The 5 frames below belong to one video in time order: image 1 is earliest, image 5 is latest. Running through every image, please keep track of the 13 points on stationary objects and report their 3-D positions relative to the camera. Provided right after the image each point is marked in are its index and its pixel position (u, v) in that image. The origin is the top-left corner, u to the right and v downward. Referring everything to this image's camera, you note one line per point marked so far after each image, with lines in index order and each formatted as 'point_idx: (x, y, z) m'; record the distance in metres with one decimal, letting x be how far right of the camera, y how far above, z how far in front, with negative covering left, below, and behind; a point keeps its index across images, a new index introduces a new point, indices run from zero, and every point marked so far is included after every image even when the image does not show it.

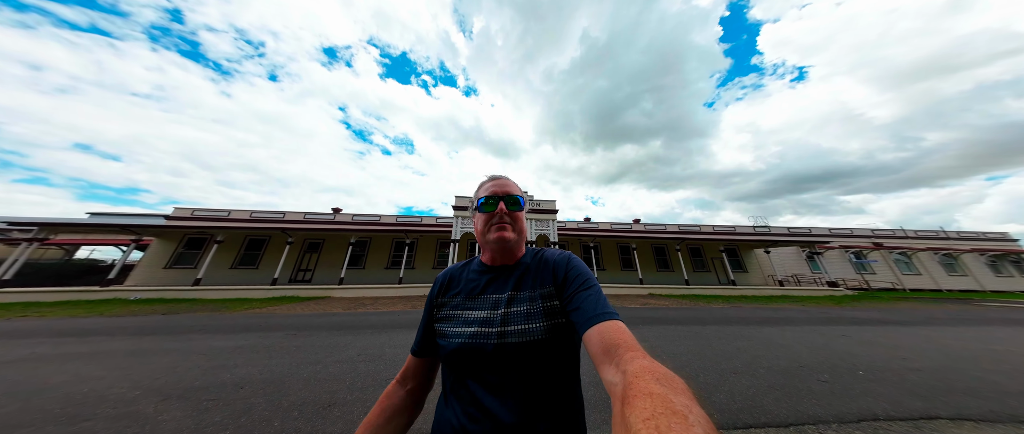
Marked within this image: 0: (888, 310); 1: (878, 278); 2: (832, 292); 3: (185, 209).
0: (+15.6, -3.8, +8.7) m
1: (+26.9, -4.4, +15.4) m
2: (+20.2, -4.7, +13.2) m
3: (-20.5, +0.5, +13.4) m
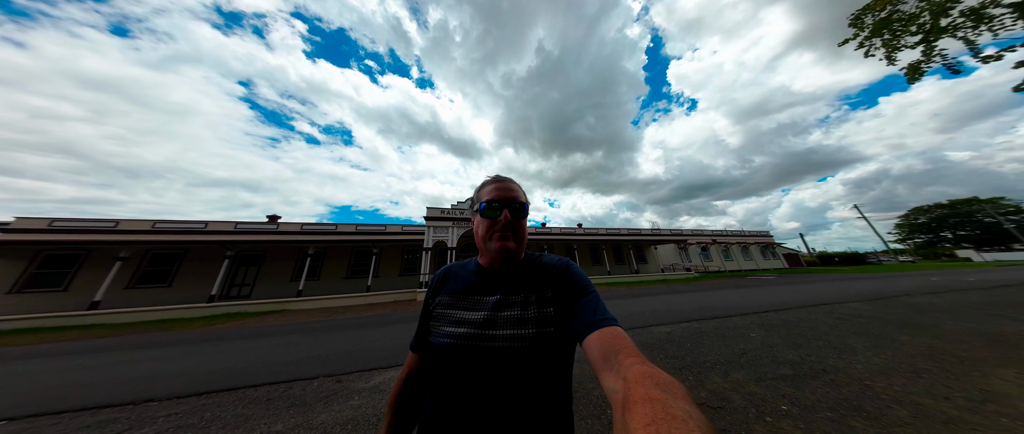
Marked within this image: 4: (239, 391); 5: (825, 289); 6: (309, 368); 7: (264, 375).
0: (+13.1, -4.5, +14.4) m
1: (+22.5, -5.2, +23.6) m
2: (+16.5, -5.4, +19.9) m
3: (-23.1, 0.0, +10.4) m
4: (-3.8, -2.5, +3.0) m
5: (+13.1, -3.0, +8.8) m
6: (-3.4, -2.6, +3.6) m
7: (-3.9, -2.5, +3.3) m
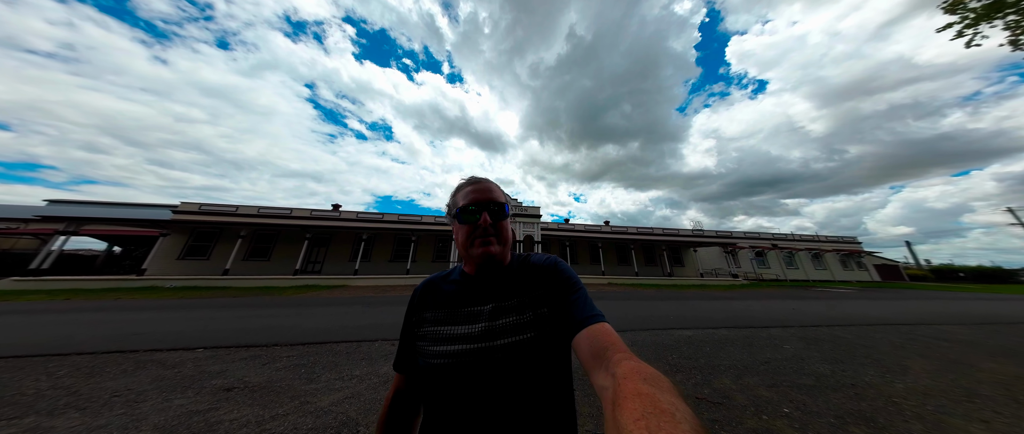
0: (+14.9, -4.5, +12.8) m
1: (+25.5, -5.2, +20.5) m
2: (+19.1, -5.4, +17.7) m
3: (-21.4, +0.8, +14.1) m
4: (-3.5, -2.3, +4.0) m
5: (+14.1, -3.2, +7.2) m
6: (-3.0, -2.5, +4.5) m
7: (-3.5, -2.4, +4.3) m
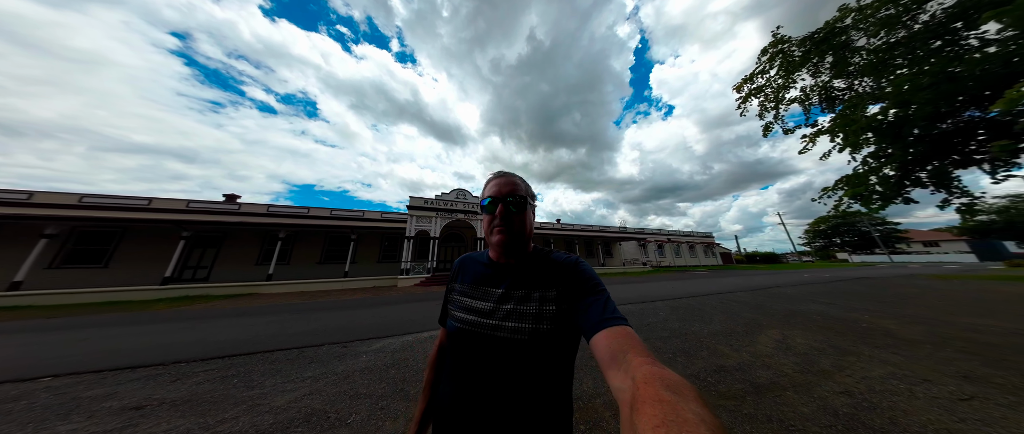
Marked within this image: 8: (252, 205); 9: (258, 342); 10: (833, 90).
0: (+11.2, -4.7, +16.8) m
1: (+19.4, -5.5, +27.0) m
2: (+13.9, -5.5, +22.6) m
3: (-24.1, +1.5, +8.7) m
4: (-4.2, -2.3, +3.5) m
5: (+11.9, -3.4, +11.2) m
6: (-3.9, -2.4, +4.2) m
7: (-4.4, -2.4, +3.9) m
8: (-19.0, +0.8, +15.5) m
9: (-5.0, -2.4, +4.2) m
10: (+12.1, +4.8, +8.0) m
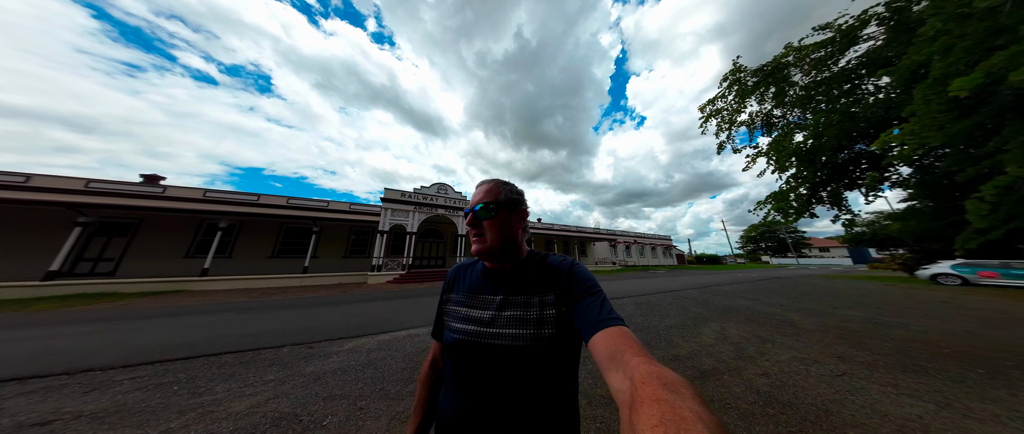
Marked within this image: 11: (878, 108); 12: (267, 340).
0: (+9.1, -4.9, +18.1) m
1: (+16.0, -5.9, +29.3) m
2: (+11.1, -5.8, +24.3) m
3: (-24.7, +2.5, +5.8) m
4: (-4.5, -2.1, +3.1) m
5: (+10.5, -3.8, +12.7) m
6: (-4.3, -2.2, +3.8) m
7: (-4.7, -2.2, +3.4) m
8: (-20.4, +1.7, +13.2) m
9: (-5.4, -2.2, +3.6) m
10: (+11.4, +4.4, +9.4) m
11: (+11.7, +3.5, +6.8) m
12: (-4.5, -2.3, +3.9) m
